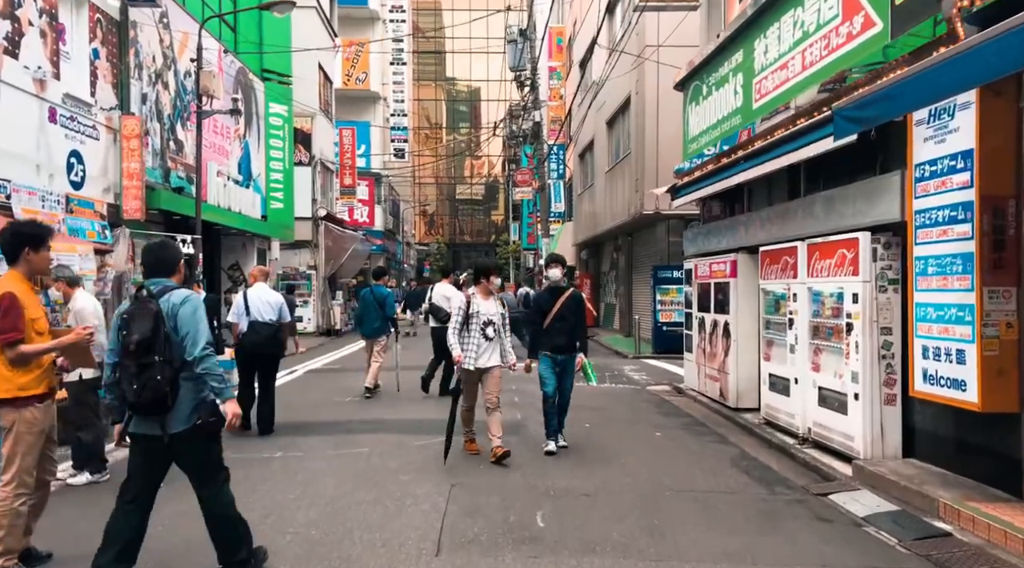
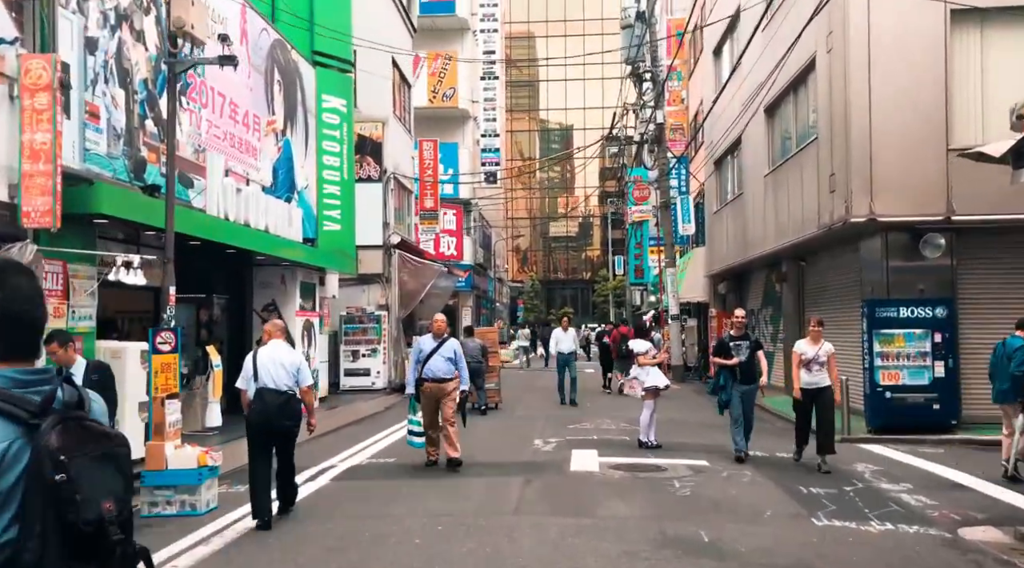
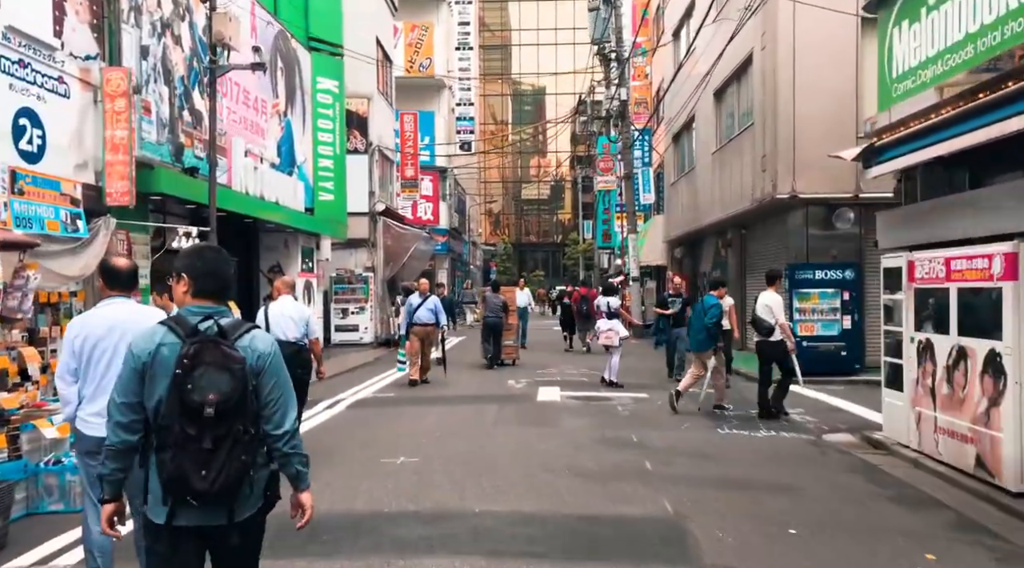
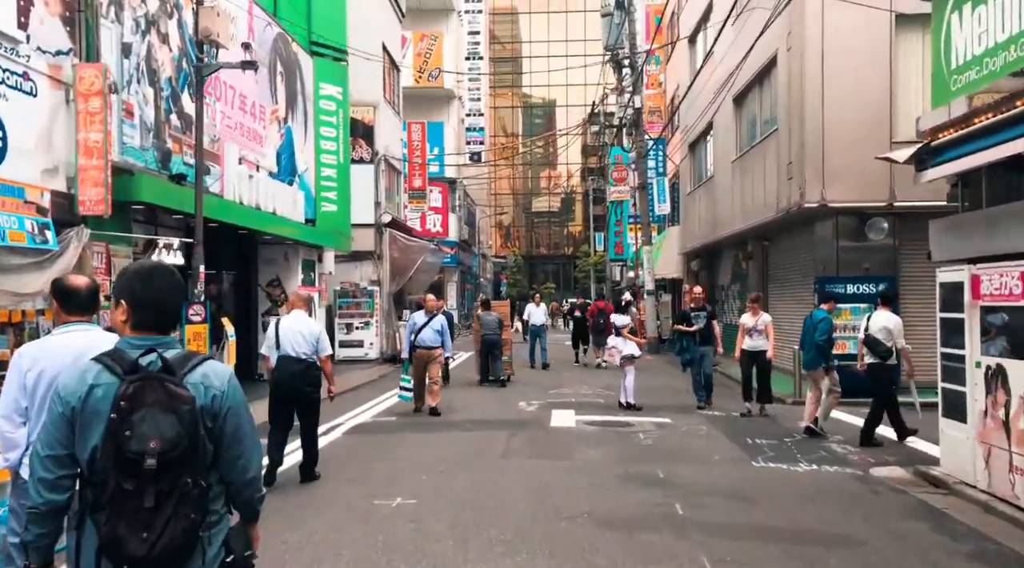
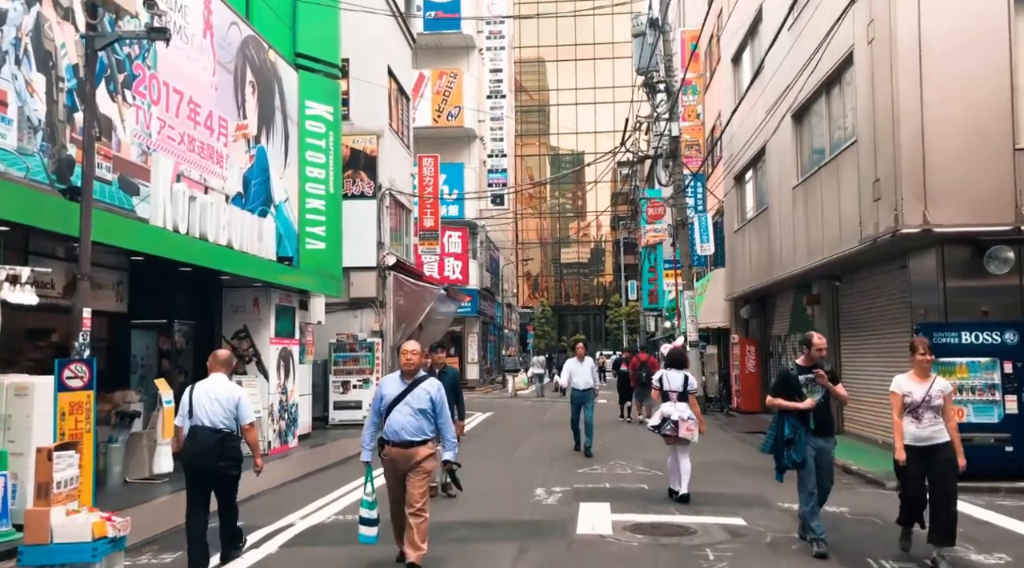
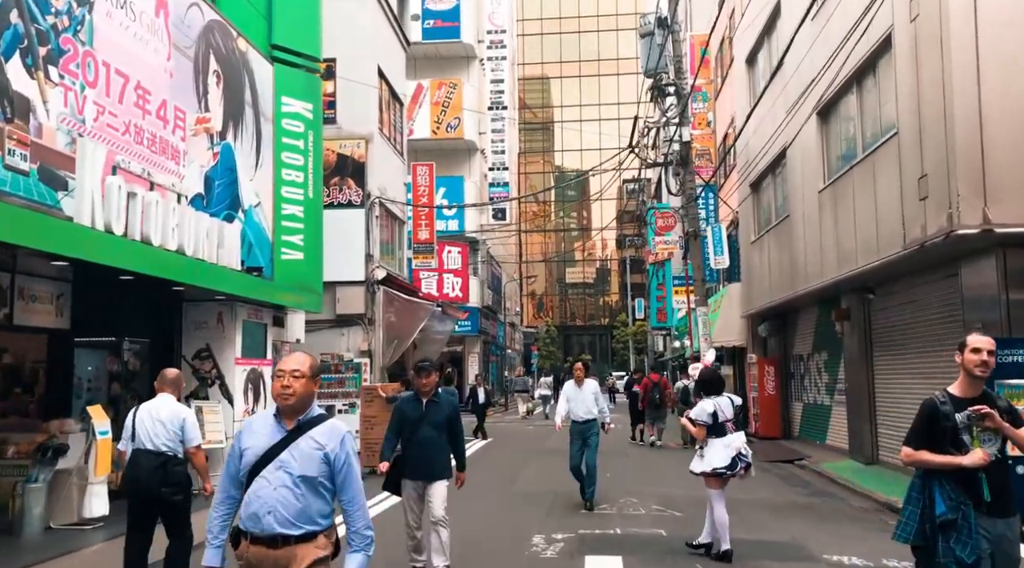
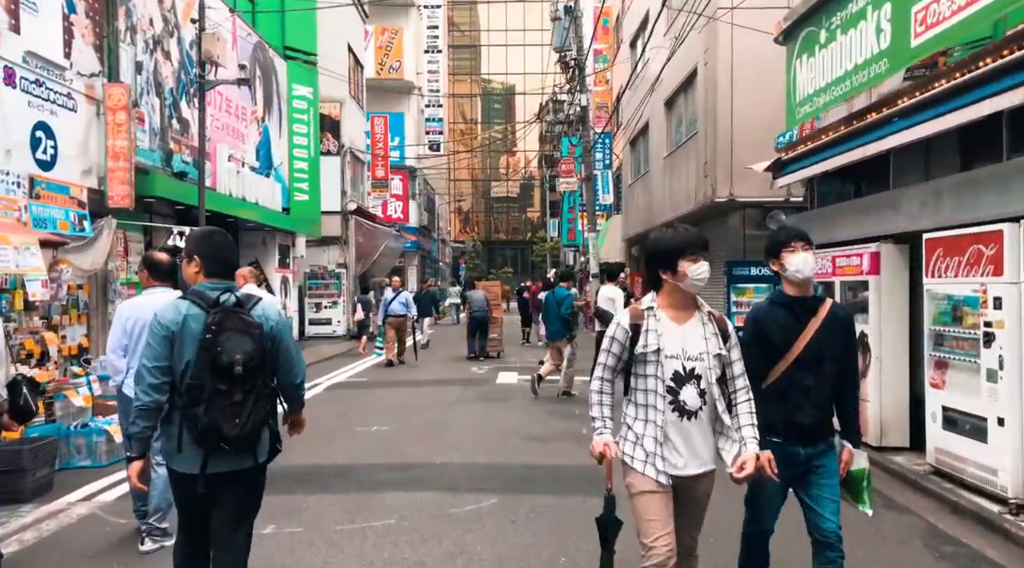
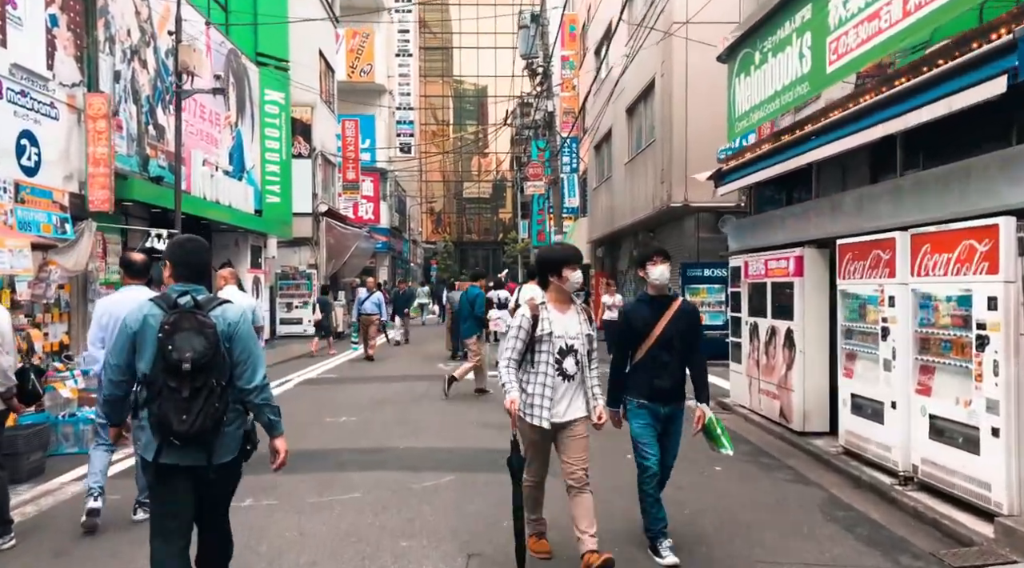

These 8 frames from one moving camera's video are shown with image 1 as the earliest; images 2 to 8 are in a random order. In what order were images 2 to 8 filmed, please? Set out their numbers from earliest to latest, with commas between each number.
8, 7, 3, 4, 2, 5, 6
